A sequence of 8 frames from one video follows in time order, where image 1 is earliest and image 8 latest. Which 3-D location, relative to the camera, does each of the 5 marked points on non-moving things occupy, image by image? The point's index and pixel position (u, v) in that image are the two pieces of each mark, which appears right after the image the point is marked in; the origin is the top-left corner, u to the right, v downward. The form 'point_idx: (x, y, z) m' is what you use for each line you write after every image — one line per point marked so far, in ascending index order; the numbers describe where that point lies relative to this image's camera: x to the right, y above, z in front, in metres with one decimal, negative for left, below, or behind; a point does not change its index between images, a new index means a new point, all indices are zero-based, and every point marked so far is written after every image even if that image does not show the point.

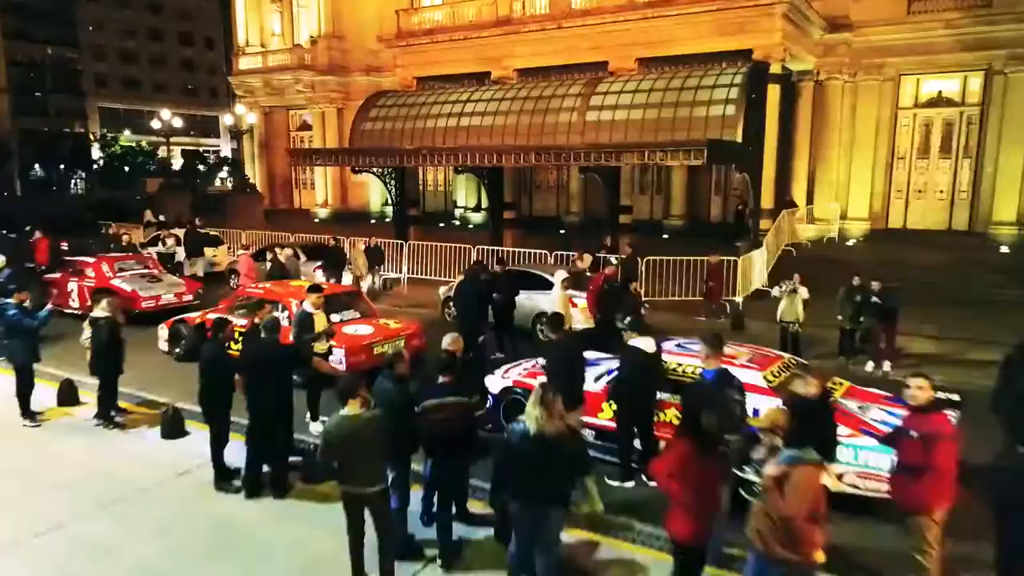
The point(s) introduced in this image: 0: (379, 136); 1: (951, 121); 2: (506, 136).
0: (-1.8, +2.0, +11.5) m
1: (+5.6, +2.2, +11.0) m
2: (-0.1, +1.8, +10.3) m
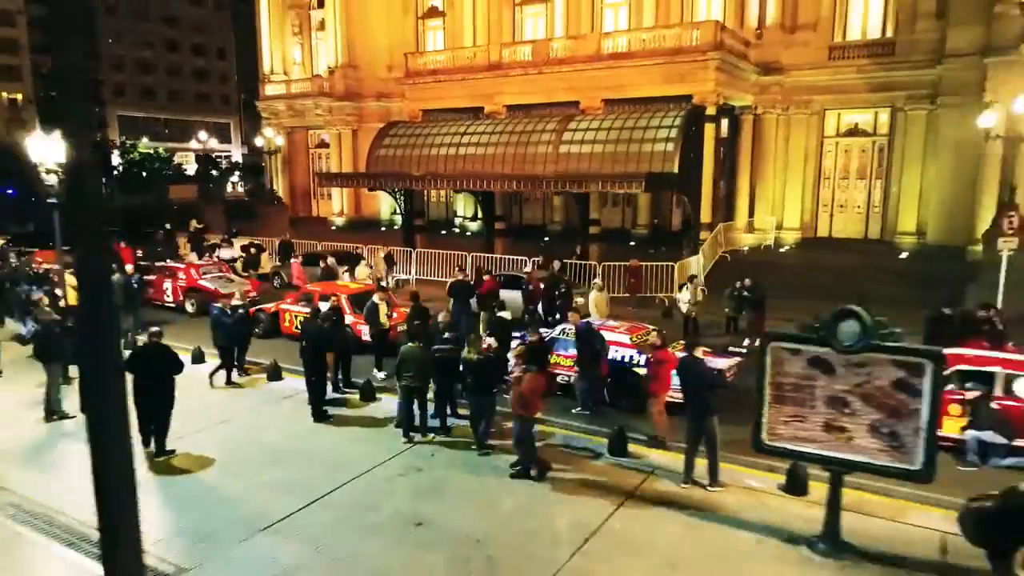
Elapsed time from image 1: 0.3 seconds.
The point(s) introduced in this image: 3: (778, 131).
0: (-1.9, +2.0, +13.8) m
1: (+5.5, +2.2, +13.3) m
2: (-0.3, +1.8, +12.7) m
3: (+4.2, +2.6, +13.8) m
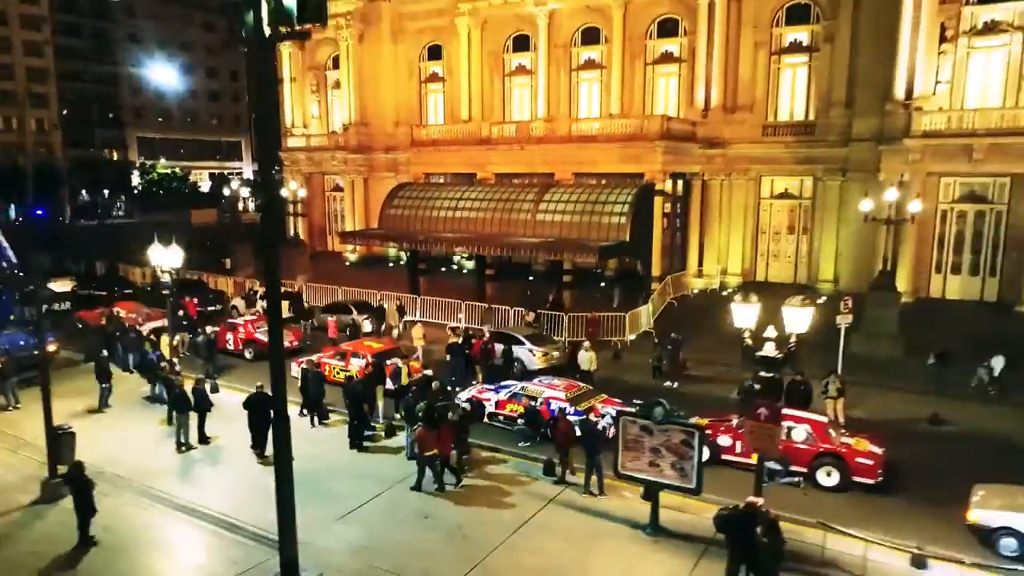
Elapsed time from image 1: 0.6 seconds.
0: (-2.2, +1.3, +16.5) m
1: (+5.2, +1.5, +16.1) m
2: (-0.5, +1.1, +15.4) m
3: (+3.9, +1.9, +16.5) m
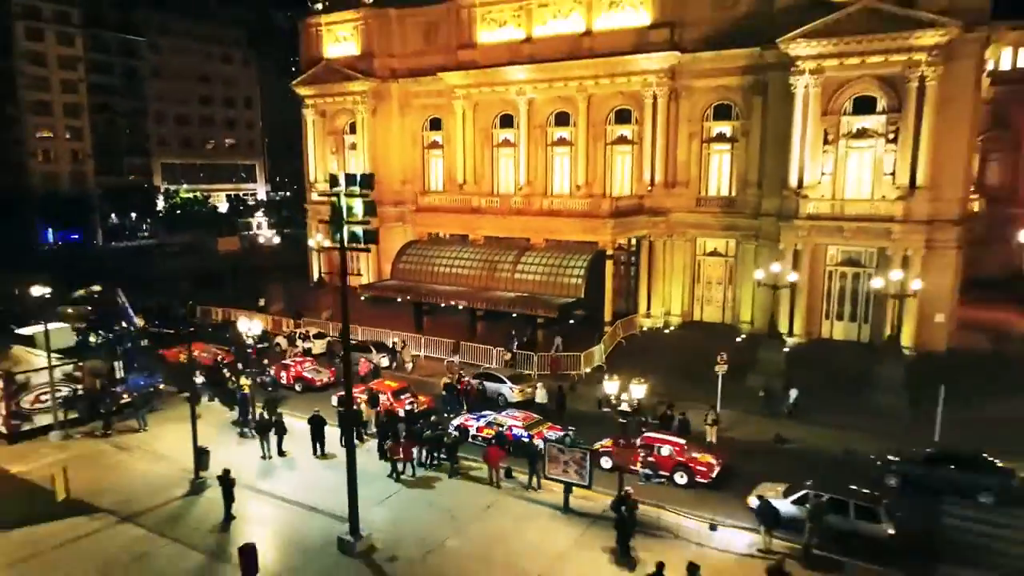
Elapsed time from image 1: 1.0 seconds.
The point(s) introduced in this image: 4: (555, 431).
0: (-2.5, +0.4, +20.7) m
1: (+4.9, +0.6, +20.2) m
2: (-0.9, +0.2, +19.5) m
3: (+3.6, +0.9, +20.6) m
4: (+0.6, -2.0, +12.2) m
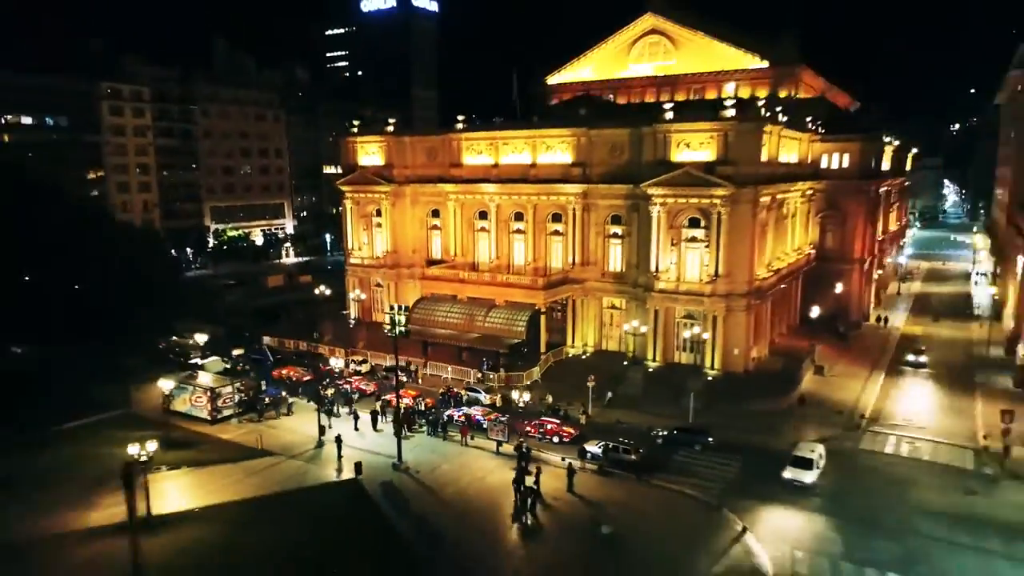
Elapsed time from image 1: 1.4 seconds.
0: (-3.5, -1.2, +32.3) m
1: (+3.9, -1.0, +31.8) m
2: (-1.9, -1.4, +31.1) m
3: (+2.6, -0.6, +32.2) m
4: (-0.4, -3.5, +23.8) m
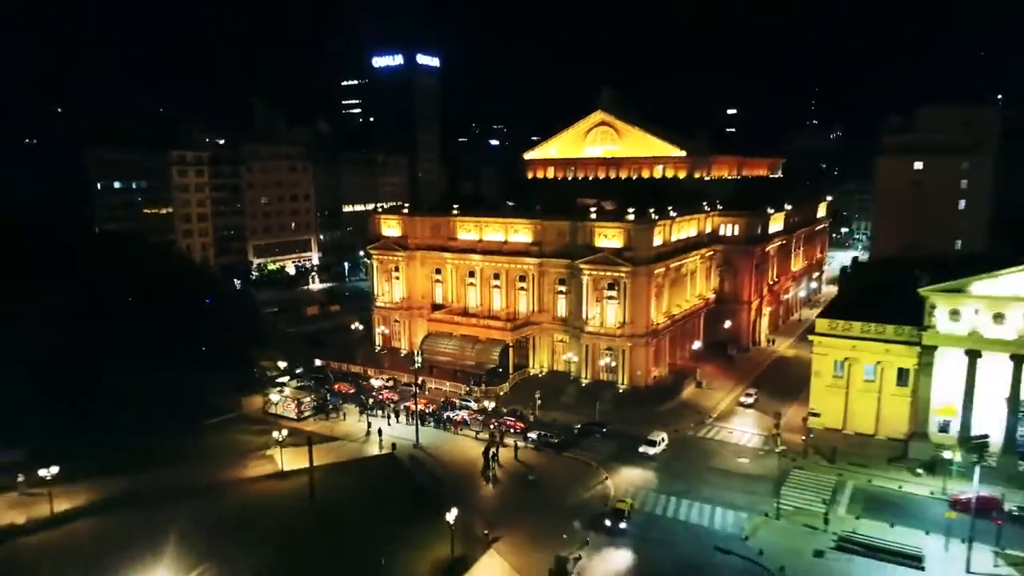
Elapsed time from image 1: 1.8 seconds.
0: (-4.6, -3.3, +46.7) m
1: (+2.8, -3.1, +46.2) m
2: (-3.0, -3.5, +45.5) m
3: (+1.5, -2.7, +46.6) m
4: (-1.6, -5.7, +38.2) m
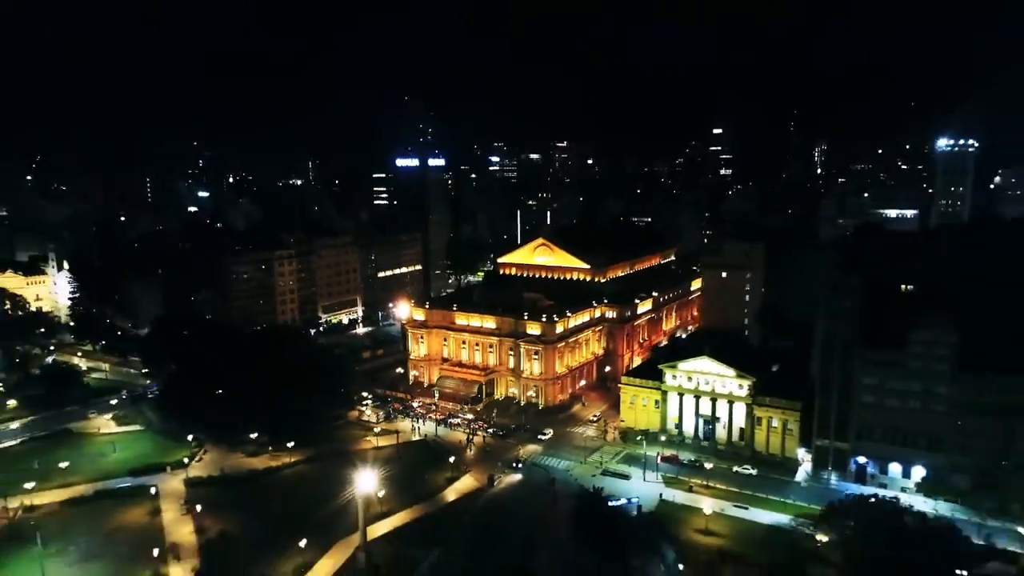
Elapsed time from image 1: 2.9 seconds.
0: (-7.3, -9.7, +86.7) m
1: (+0.1, -9.5, +86.2) m
2: (-5.7, -9.9, +85.6) m
3: (-1.2, -9.1, +86.7) m
4: (-4.3, -12.1, +78.3) m
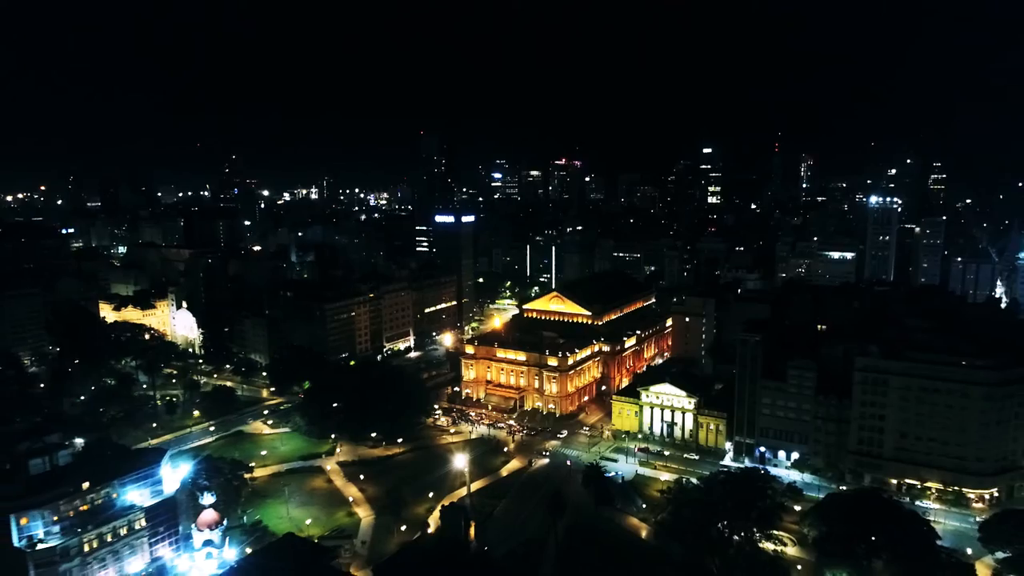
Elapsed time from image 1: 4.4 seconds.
0: (-3.8, -16.0, +124.1) m
1: (+3.6, -15.8, +123.5) m
2: (-2.2, -16.2, +122.9) m
3: (+2.3, -15.4, +124.0) m
4: (-0.8, -18.3, +115.6) m
